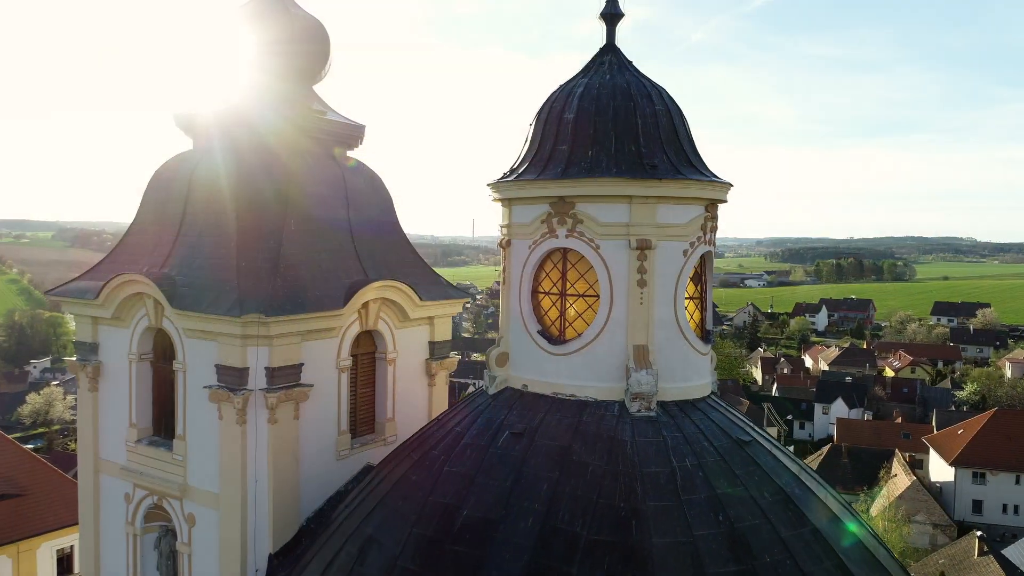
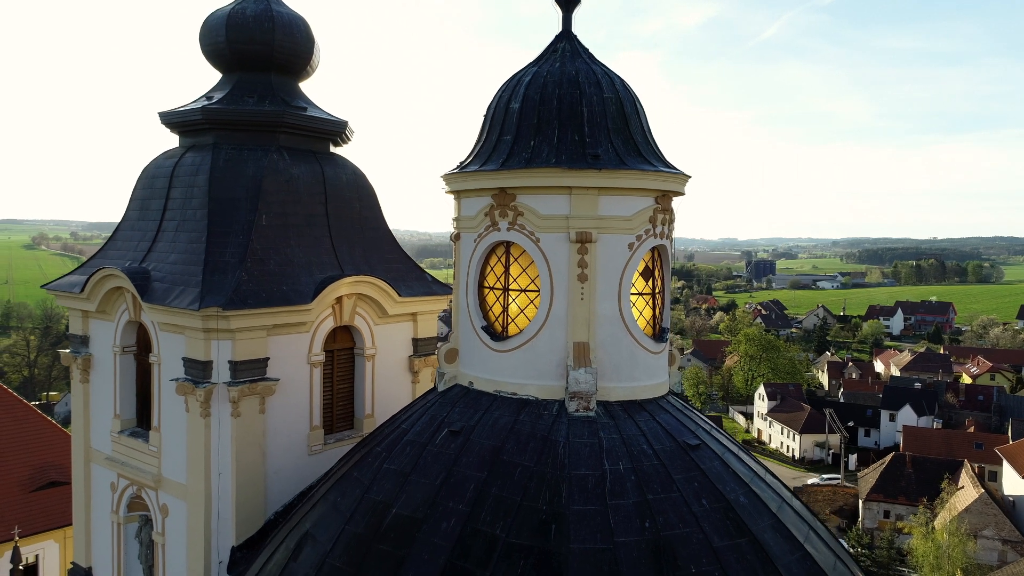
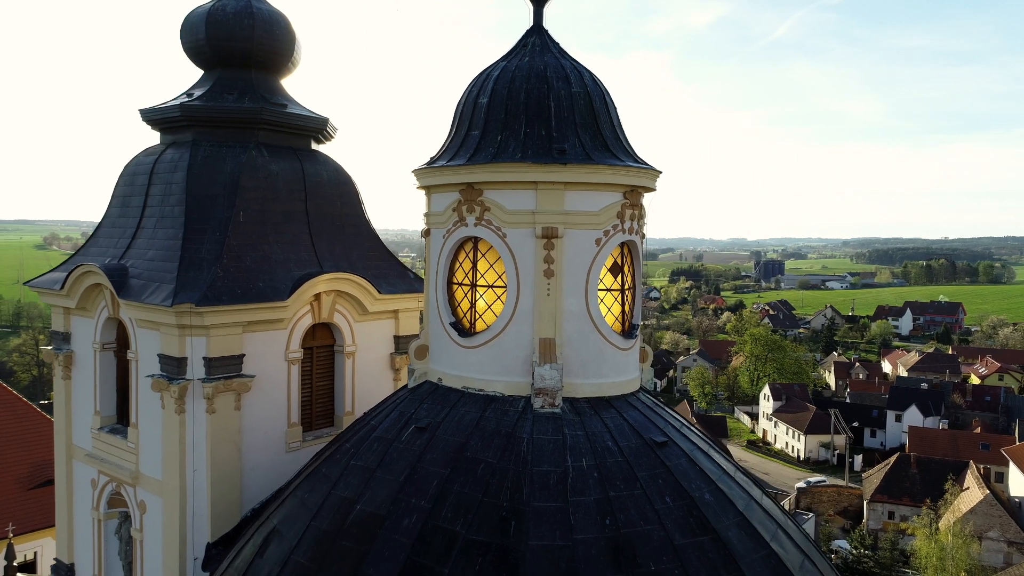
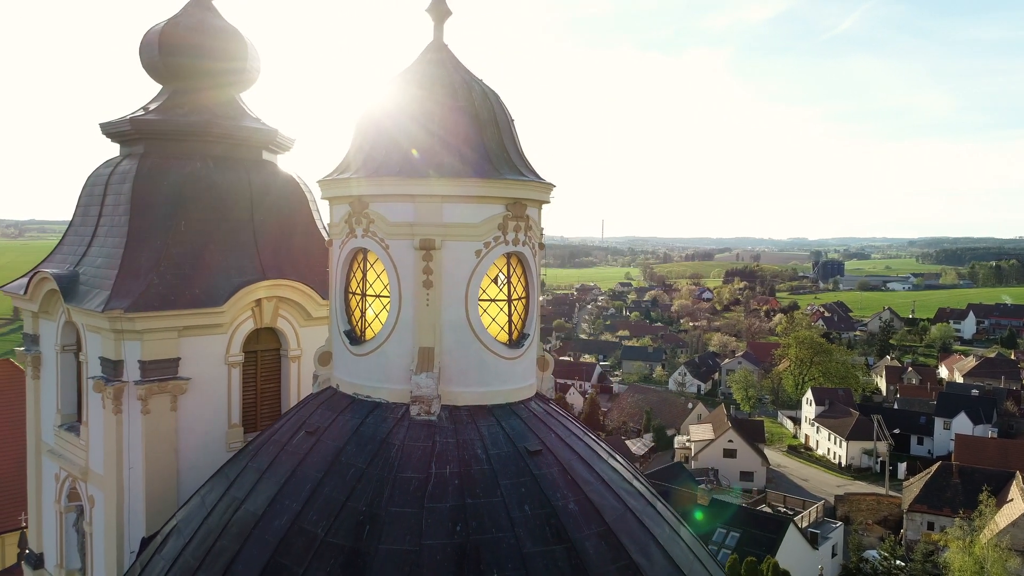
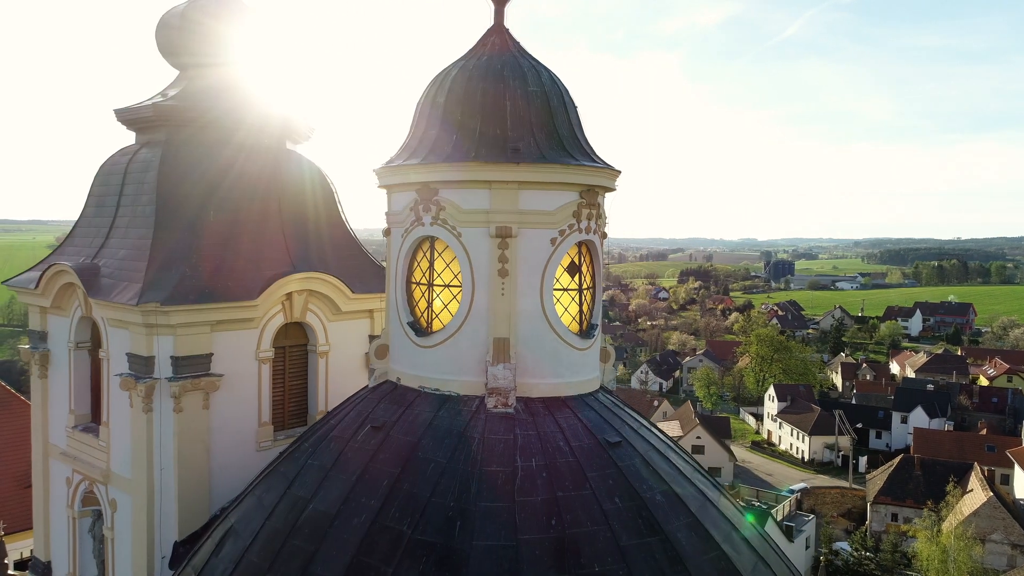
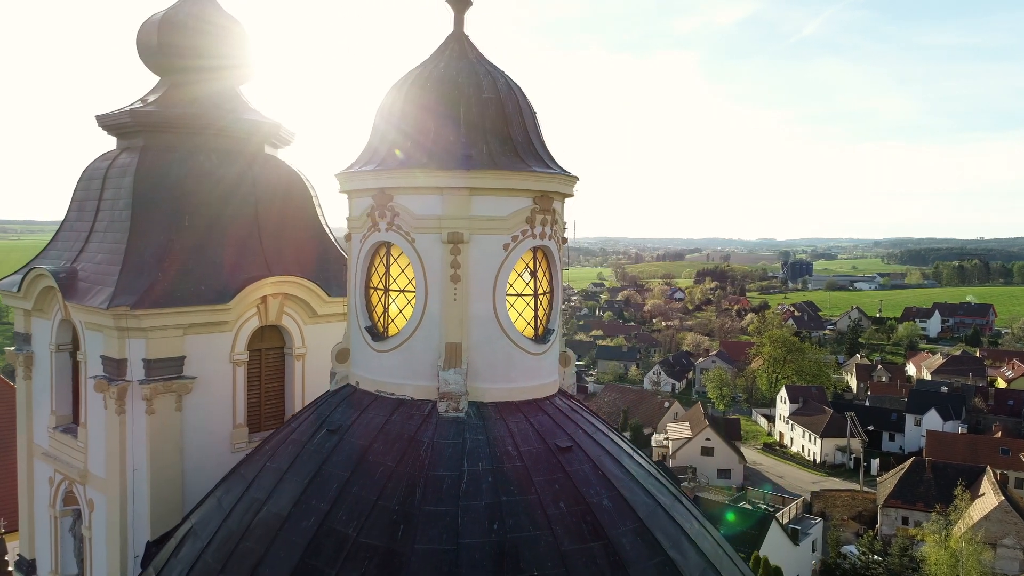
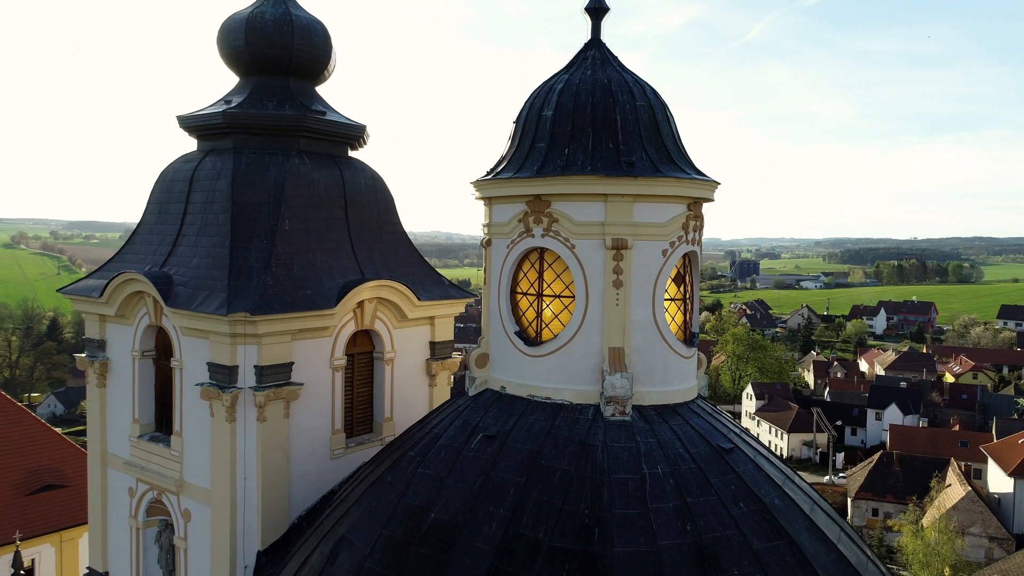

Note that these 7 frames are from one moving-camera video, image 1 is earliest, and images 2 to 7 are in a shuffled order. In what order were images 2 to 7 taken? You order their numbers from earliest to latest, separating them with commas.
7, 2, 3, 5, 6, 4
